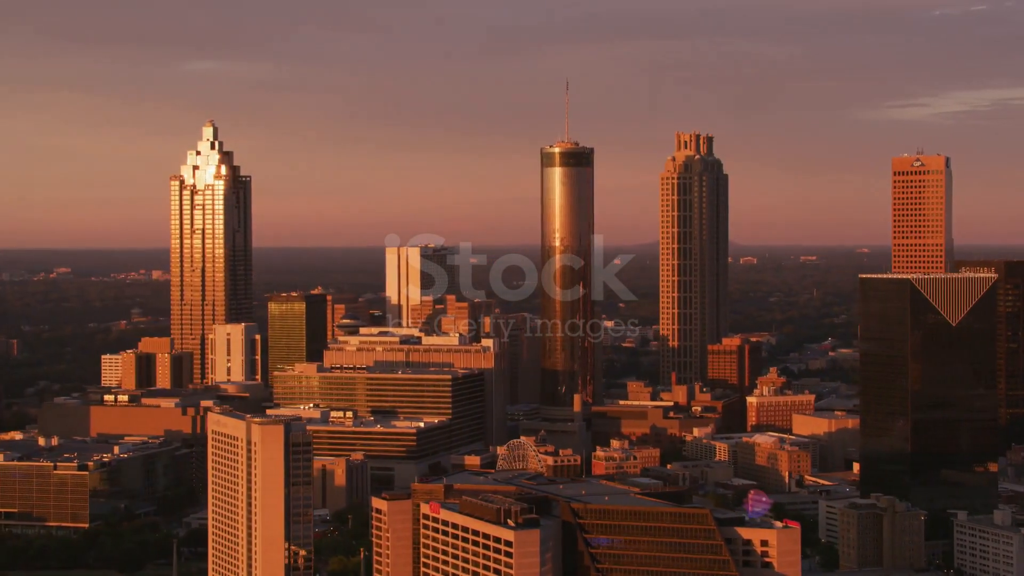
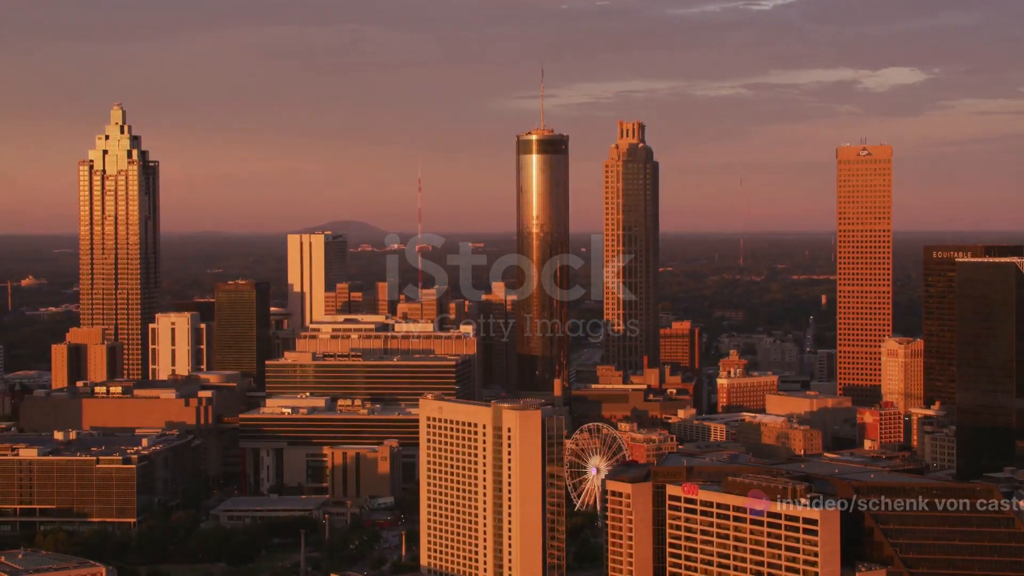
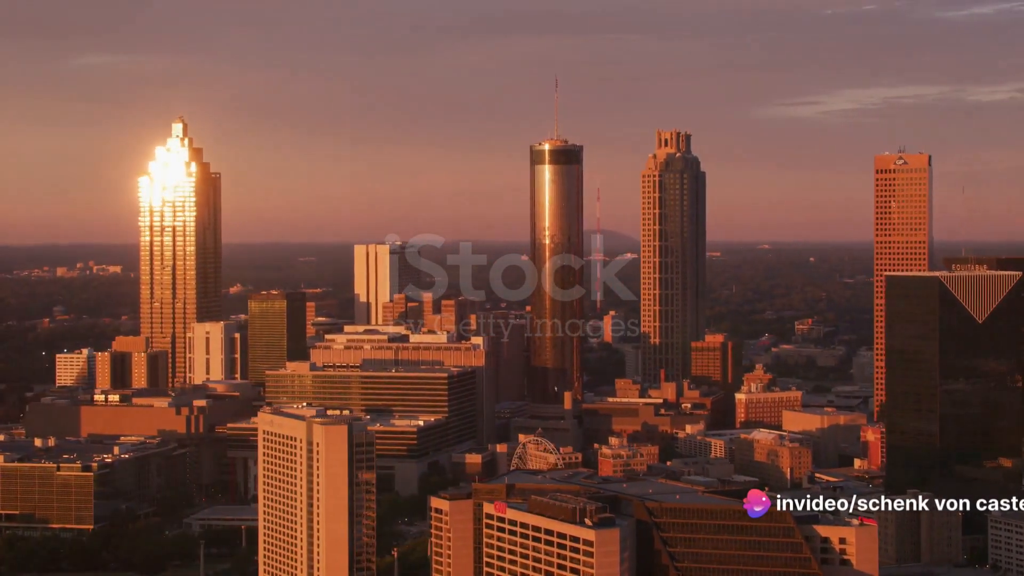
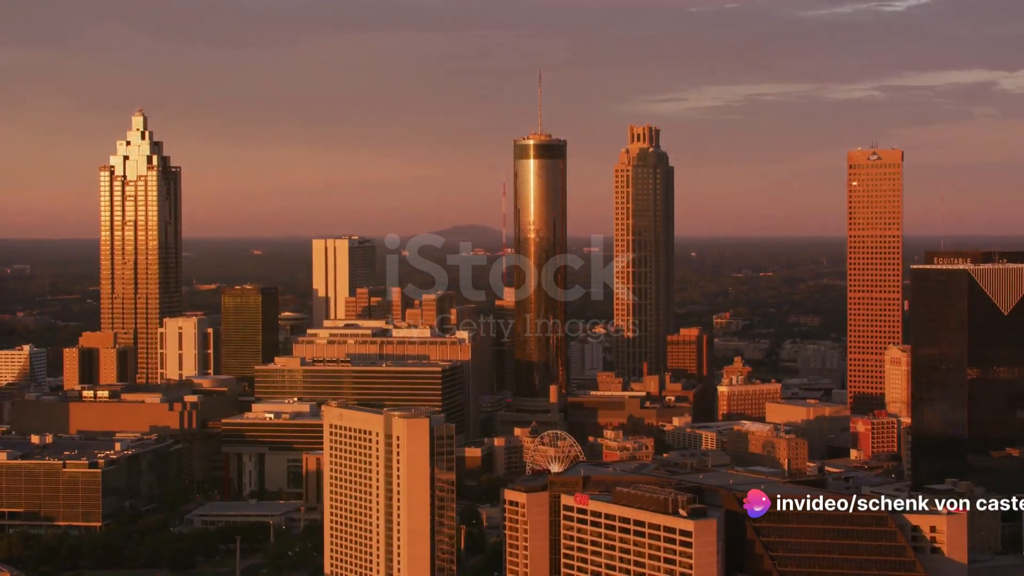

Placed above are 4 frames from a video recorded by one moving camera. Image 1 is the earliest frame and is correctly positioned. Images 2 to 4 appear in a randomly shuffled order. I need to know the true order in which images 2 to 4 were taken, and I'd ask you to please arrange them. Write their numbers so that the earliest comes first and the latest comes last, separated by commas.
3, 4, 2
